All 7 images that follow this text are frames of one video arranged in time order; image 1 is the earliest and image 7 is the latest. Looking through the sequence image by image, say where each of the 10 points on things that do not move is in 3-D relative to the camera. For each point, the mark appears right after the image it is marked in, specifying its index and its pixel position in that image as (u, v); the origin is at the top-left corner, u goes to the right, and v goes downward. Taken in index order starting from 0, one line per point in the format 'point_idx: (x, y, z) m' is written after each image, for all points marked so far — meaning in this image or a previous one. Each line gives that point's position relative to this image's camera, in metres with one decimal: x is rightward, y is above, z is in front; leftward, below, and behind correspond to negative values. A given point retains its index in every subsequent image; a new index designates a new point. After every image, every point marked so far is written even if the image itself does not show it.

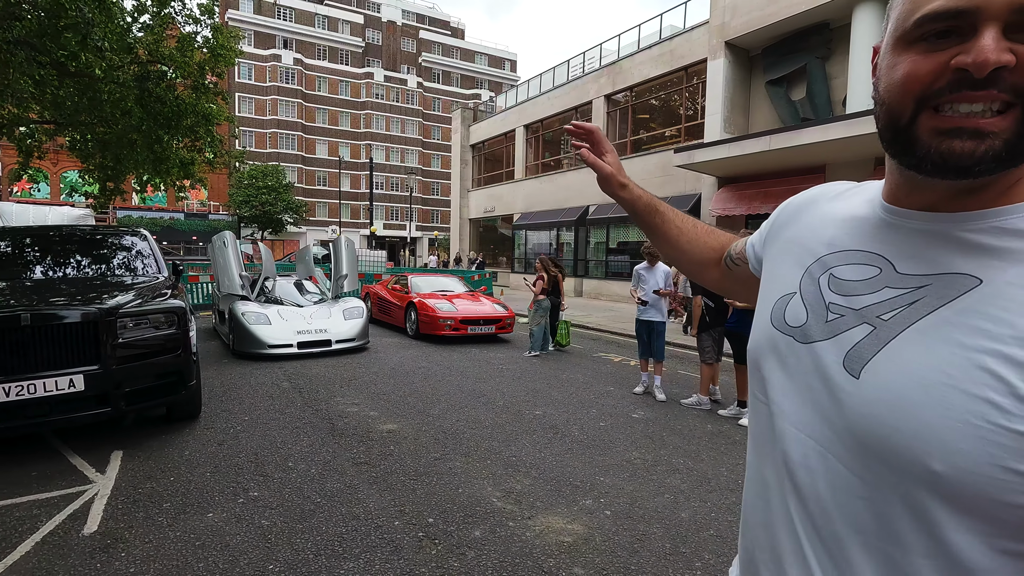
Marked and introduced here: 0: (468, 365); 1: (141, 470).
0: (-0.6, -1.1, +7.5) m
1: (-2.6, -1.3, +3.7) m
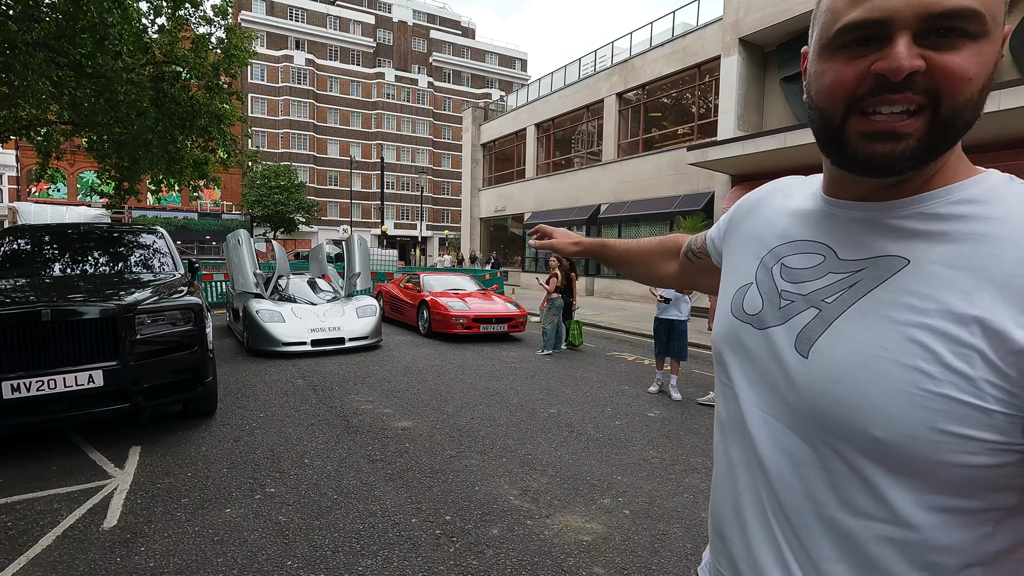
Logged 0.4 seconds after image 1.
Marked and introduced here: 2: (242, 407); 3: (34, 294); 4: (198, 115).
0: (-0.4, -1.1, +7.4) m
1: (-2.5, -1.2, +3.8) m
2: (-2.6, -1.2, +5.2) m
3: (-4.4, -0.1, +4.9) m
4: (-8.7, +4.8, +14.9) m
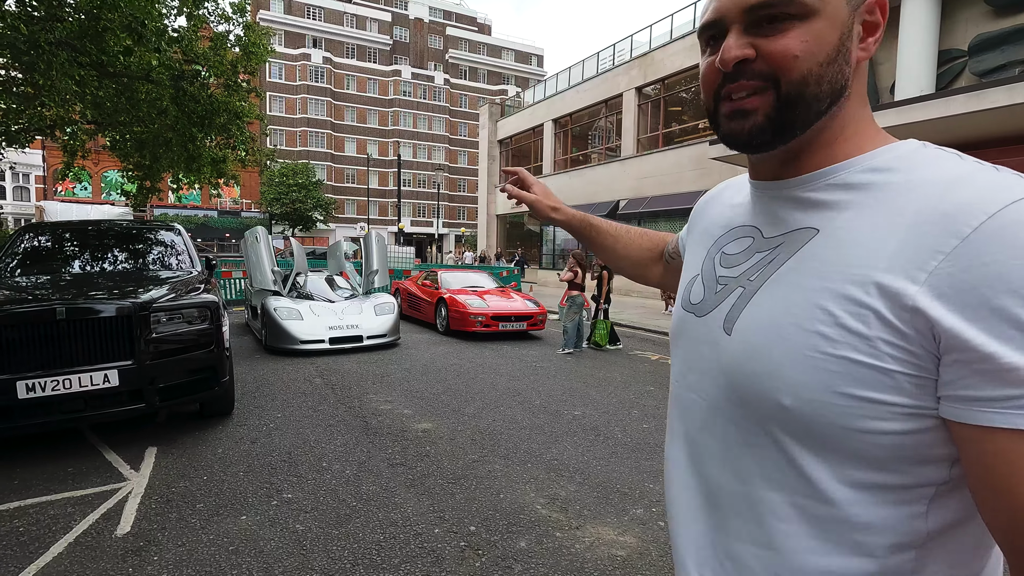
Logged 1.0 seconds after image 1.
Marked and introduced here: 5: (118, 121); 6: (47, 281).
0: (-0.1, -1.0, +7.3) m
1: (-2.3, -1.2, +3.7) m
2: (-2.4, -1.1, +5.1) m
3: (-4.2, 0.0, +4.9) m
4: (-8.2, +4.9, +14.9) m
5: (-10.2, +4.3, +13.8) m
6: (-4.6, +0.1, +5.3) m
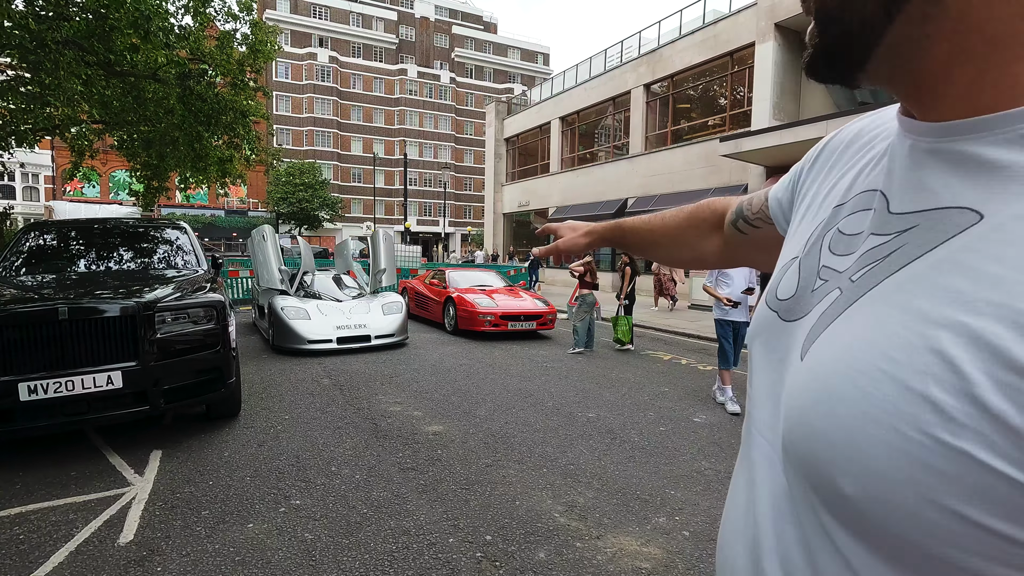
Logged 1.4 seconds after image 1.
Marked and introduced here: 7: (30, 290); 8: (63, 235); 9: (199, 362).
0: (0.0, -1.0, +7.2) m
1: (-2.2, -1.2, +3.6) m
2: (-2.3, -1.1, +5.0) m
3: (-4.1, 0.0, +4.8) m
4: (-8.0, +4.9, +14.9) m
5: (-10.0, +4.3, +13.8) m
6: (-4.5, +0.1, +5.3) m
7: (-4.4, 0.0, +4.9) m
8: (-5.2, +0.6, +6.3) m
9: (-2.4, -0.6, +4.1) m
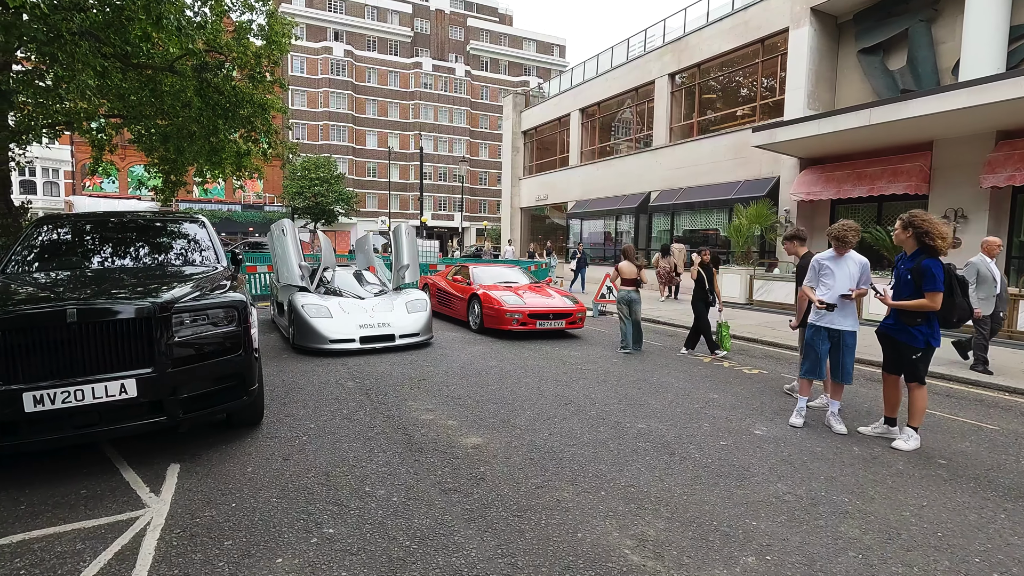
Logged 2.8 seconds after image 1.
0: (+0.4, -1.0, +6.8) m
1: (-1.9, -1.2, +3.2) m
2: (-1.9, -1.1, +4.6) m
3: (-3.7, 0.0, +4.5) m
4: (-7.4, +5.0, +14.6) m
5: (-9.4, +4.4, +13.6) m
6: (-4.2, +0.1, +5.0) m
7: (-4.0, 0.0, +4.6) m
8: (-4.9, +0.7, +6.0) m
9: (-2.0, -0.6, +3.7) m
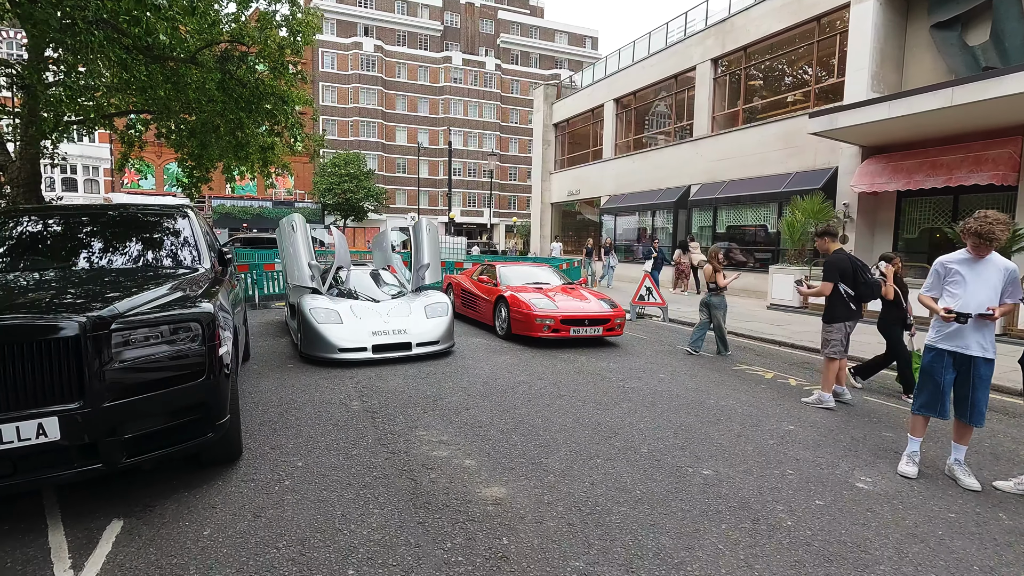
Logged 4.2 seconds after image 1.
0: (+0.8, -1.0, +5.8) m
1: (-1.7, -1.3, +2.4) m
2: (-1.7, -1.2, +3.9) m
3: (-3.5, -0.1, +3.8) m
4: (-6.5, +5.1, +14.1) m
5: (-8.6, +4.5, +13.2) m
6: (-3.9, +0.1, +4.3) m
7: (-3.8, 0.0, +3.9) m
8: (-4.5, +0.6, +5.3) m
9: (-1.9, -0.6, +3.0) m
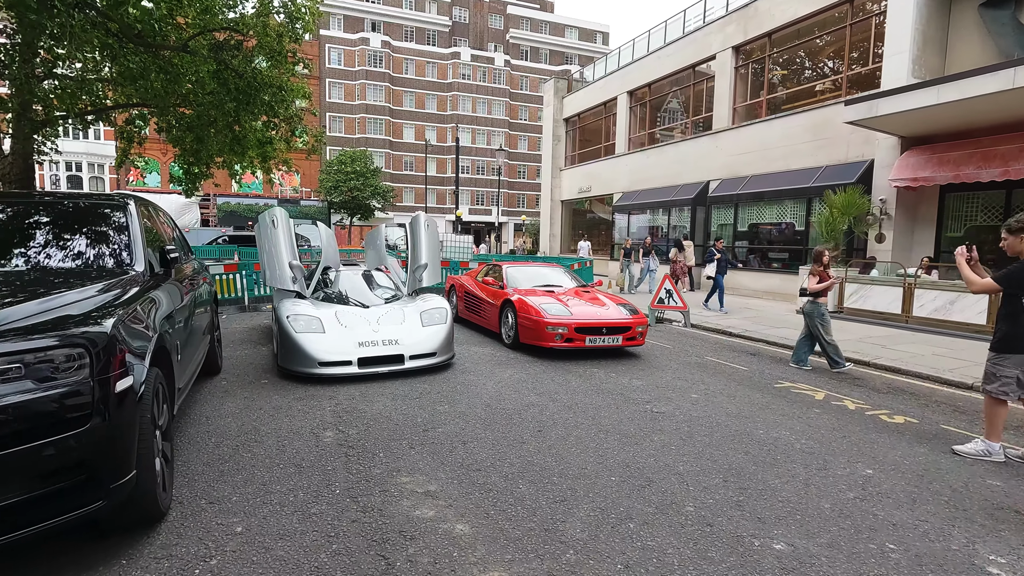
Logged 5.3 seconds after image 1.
0: (+0.8, -1.1, +4.9) m
1: (-1.7, -1.3, +1.6) m
2: (-1.7, -1.2, +3.0) m
3: (-3.4, -0.1, +2.9) m
4: (-6.3, +5.0, +13.3) m
5: (-8.4, +4.5, +12.4) m
6: (-3.9, 0.0, +3.5) m
7: (-3.8, -0.1, +3.1) m
8: (-4.5, +0.6, +4.5) m
9: (-1.8, -0.7, +2.1) m
